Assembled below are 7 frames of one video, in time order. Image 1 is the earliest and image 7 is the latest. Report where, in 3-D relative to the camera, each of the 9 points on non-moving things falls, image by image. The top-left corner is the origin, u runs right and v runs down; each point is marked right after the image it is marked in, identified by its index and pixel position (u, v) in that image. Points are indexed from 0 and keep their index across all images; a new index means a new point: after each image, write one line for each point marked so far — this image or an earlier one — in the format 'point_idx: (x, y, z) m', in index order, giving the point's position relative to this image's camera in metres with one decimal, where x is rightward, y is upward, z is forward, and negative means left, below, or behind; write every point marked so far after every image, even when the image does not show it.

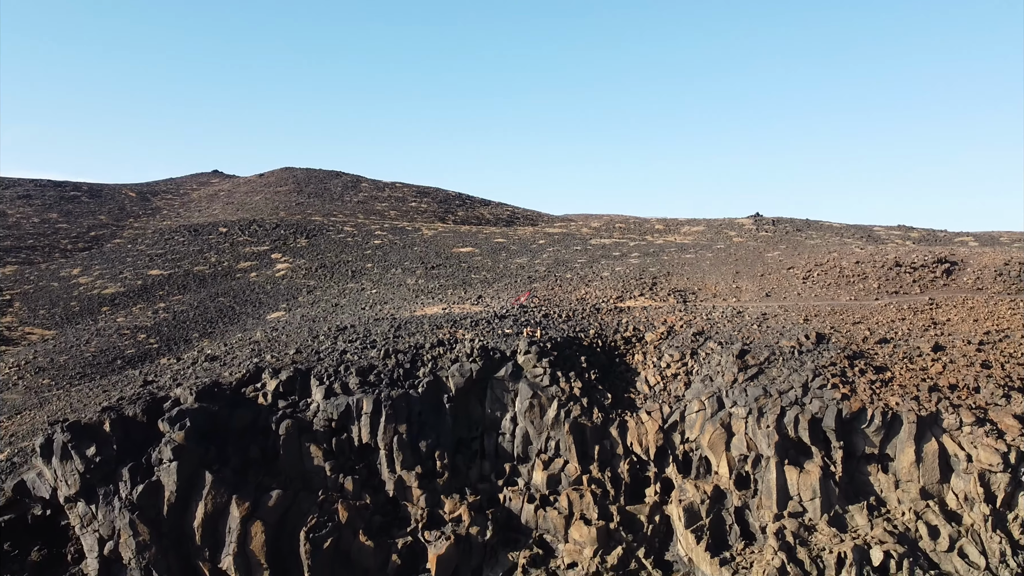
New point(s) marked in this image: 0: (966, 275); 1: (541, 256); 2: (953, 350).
0: (+4.3, +0.1, +7.5) m
1: (+0.4, +0.4, +10.4) m
2: (+3.2, -0.4, +5.7) m
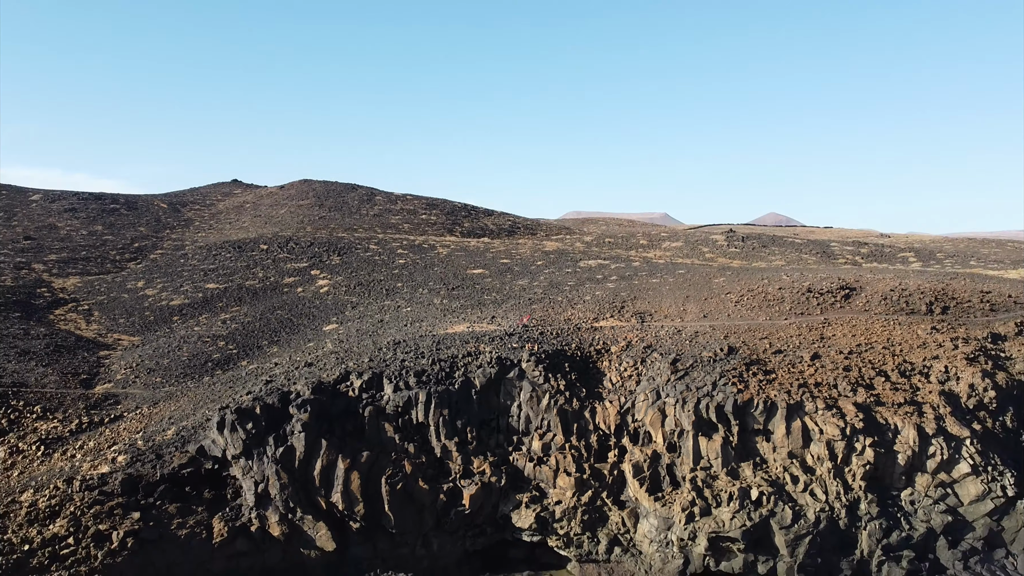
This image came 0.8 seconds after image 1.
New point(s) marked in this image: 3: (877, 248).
0: (+4.3, -0.1, +9.9) m
1: (+0.4, +0.2, +12.8) m
2: (+3.2, -0.7, +8.1) m
3: (+8.7, +0.9, +19.1) m
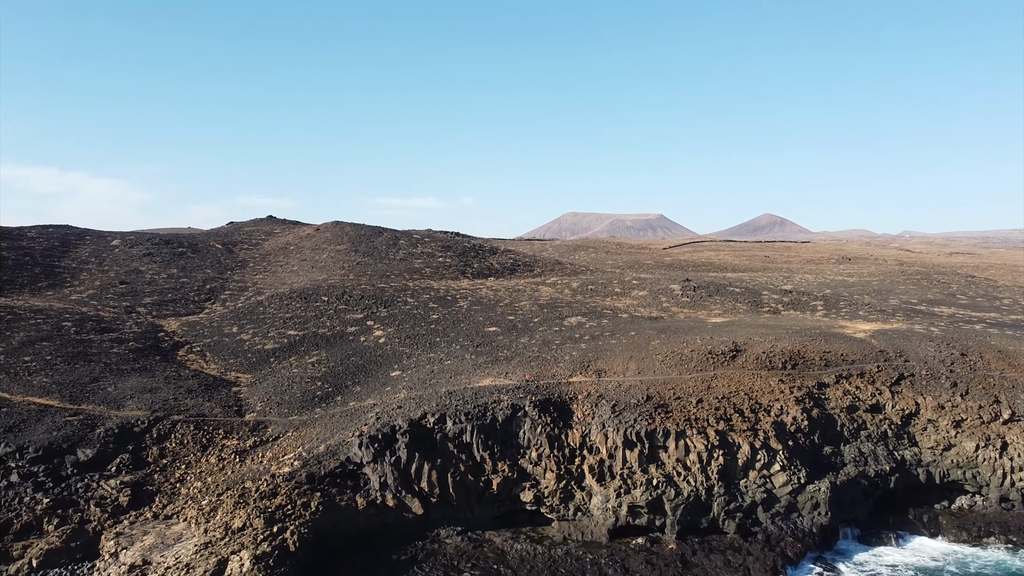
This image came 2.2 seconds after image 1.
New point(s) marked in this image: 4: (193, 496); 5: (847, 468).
0: (+4.5, -1.4, +15.4) m
1: (+0.5, -1.1, +18.3) m
2: (+3.4, -1.9, +13.6) m
3: (+8.8, -0.3, +24.6) m
4: (-5.0, -3.2, +12.4) m
5: (+5.6, -3.0, +13.2) m
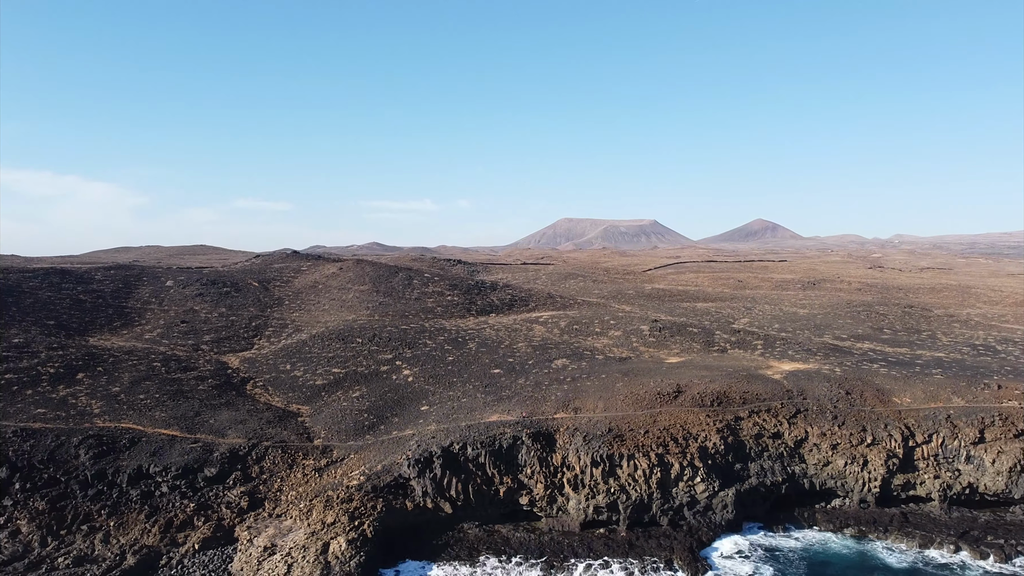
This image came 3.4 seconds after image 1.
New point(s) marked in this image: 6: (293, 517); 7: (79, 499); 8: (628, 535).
0: (+4.5, -2.9, +20.9) m
1: (+0.5, -2.6, +23.7) m
2: (+3.4, -3.4, +19.1) m
3: (+8.8, -1.9, +30.1) m
4: (-5.0, -4.8, +17.8) m
5: (+5.7, -4.5, +18.7) m
6: (-4.7, -4.9, +17.1) m
7: (-9.6, -4.7, +17.6) m
8: (+2.6, -5.5, +17.5) m
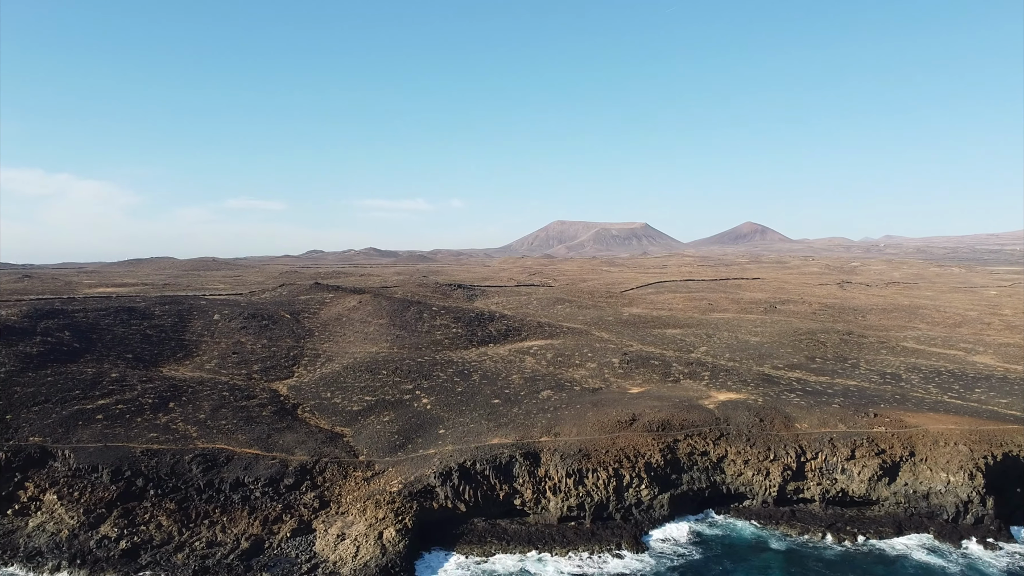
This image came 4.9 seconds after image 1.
0: (+4.3, -4.8, +27.9) m
1: (+0.4, -4.5, +30.7) m
2: (+3.3, -5.4, +26.1) m
3: (+8.6, -3.8, +37.1) m
4: (-5.1, -6.7, +24.8) m
5: (+5.6, -6.4, +25.7) m
6: (-4.8, -6.9, +24.0) m
7: (-9.7, -6.6, +24.5) m
8: (+2.5, -7.4, +24.5) m
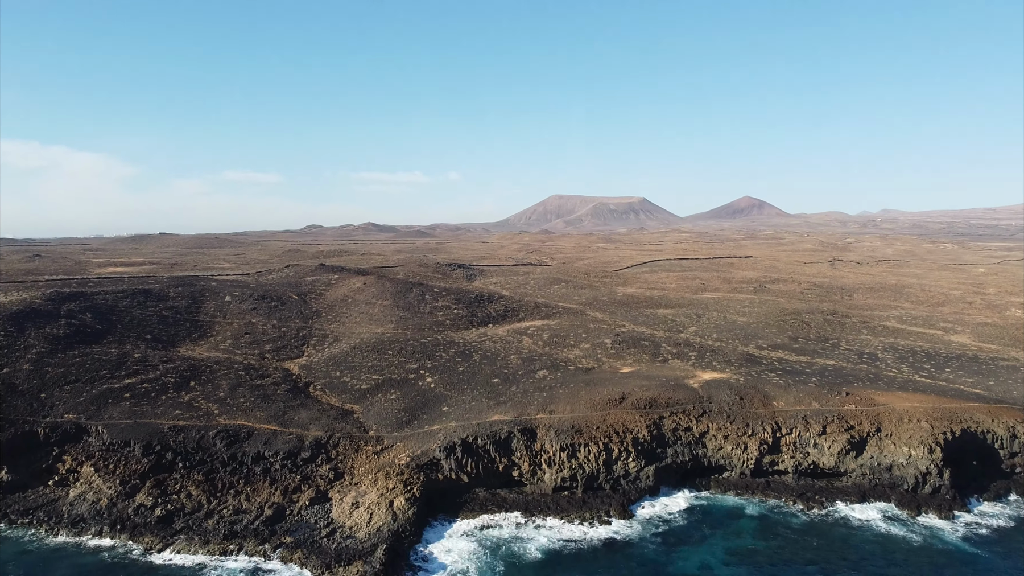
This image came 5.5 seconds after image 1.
0: (+4.3, -4.4, +30.1) m
1: (+0.3, -4.0, +32.9) m
2: (+3.2, -5.0, +28.3) m
3: (+8.5, -3.0, +39.3) m
4: (-5.1, -6.4, +27.0) m
5: (+5.5, -6.1, +28.0) m
6: (-4.9, -6.5, +26.3) m
7: (-9.8, -6.3, +26.8) m
8: (+2.4, -7.1, +26.8) m
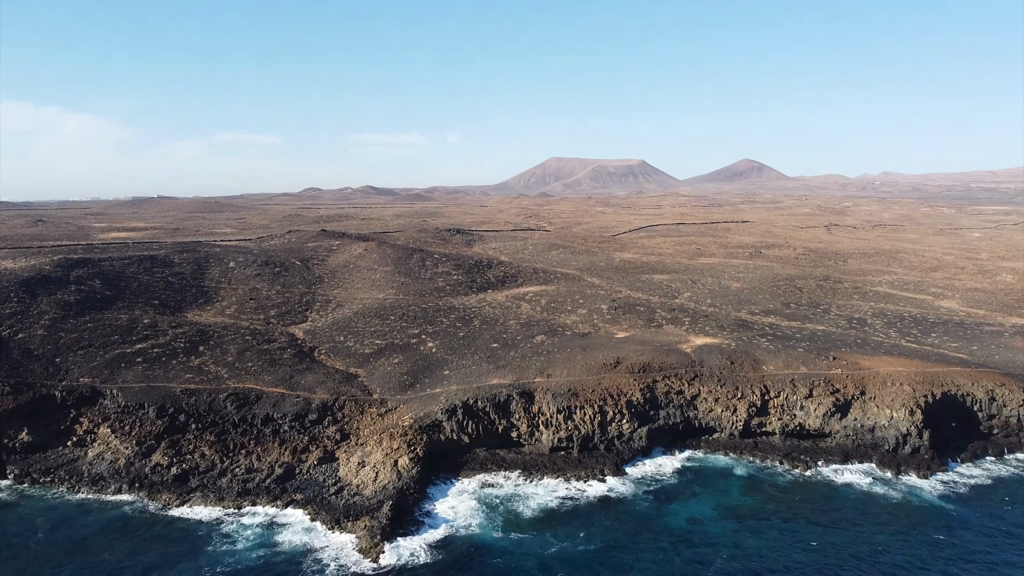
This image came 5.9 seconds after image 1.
0: (+4.2, -3.1, +31.3) m
1: (+0.3, -2.6, +34.0) m
2: (+3.2, -3.8, +29.5) m
3: (+8.4, -1.4, +40.4) m
4: (-5.2, -5.3, +28.3) m
5: (+5.5, -4.9, +29.2) m
6: (-4.9, -5.5, +27.5) m
7: (-9.8, -5.2, +28.0) m
8: (+2.4, -6.0, +28.1) m
